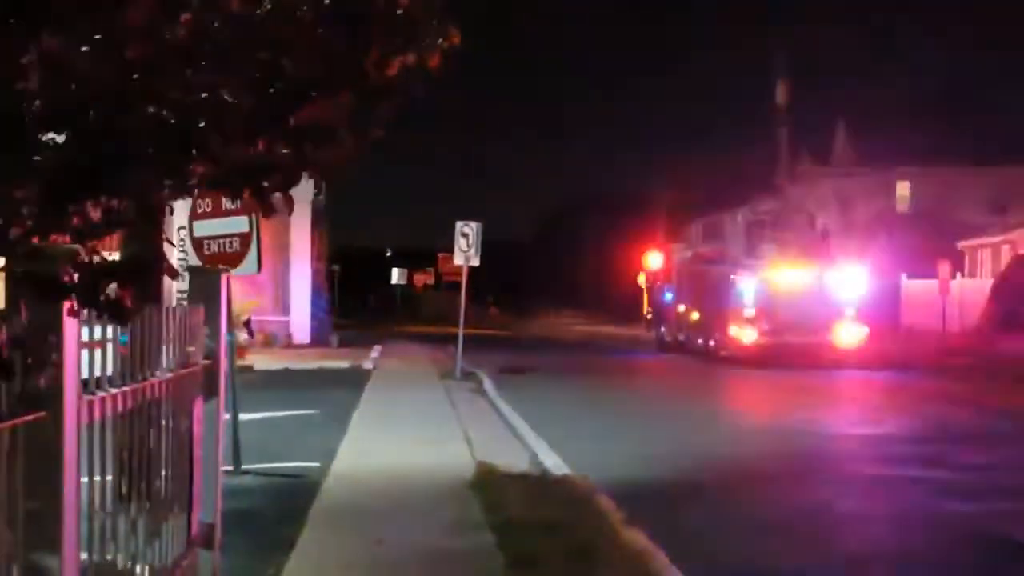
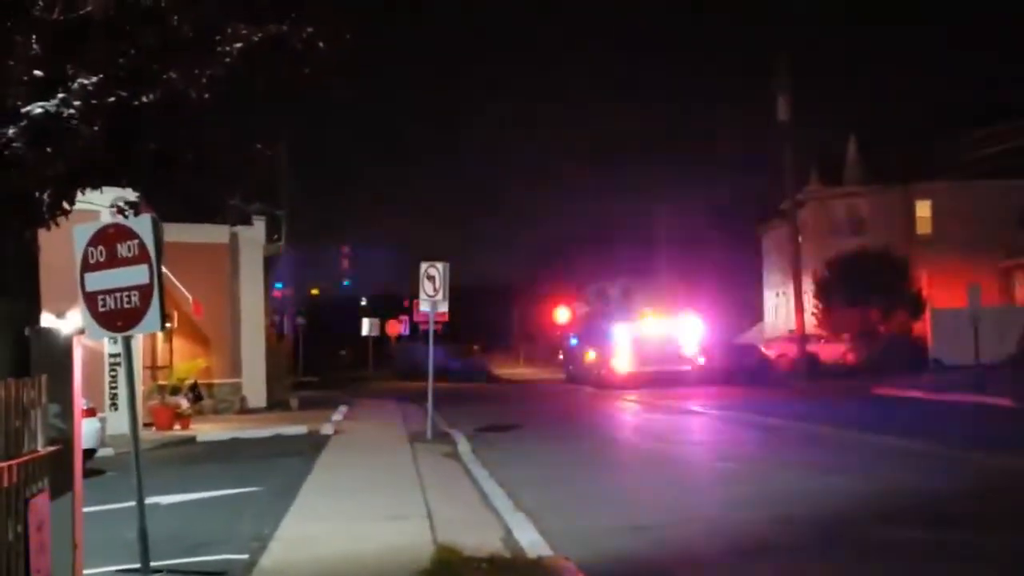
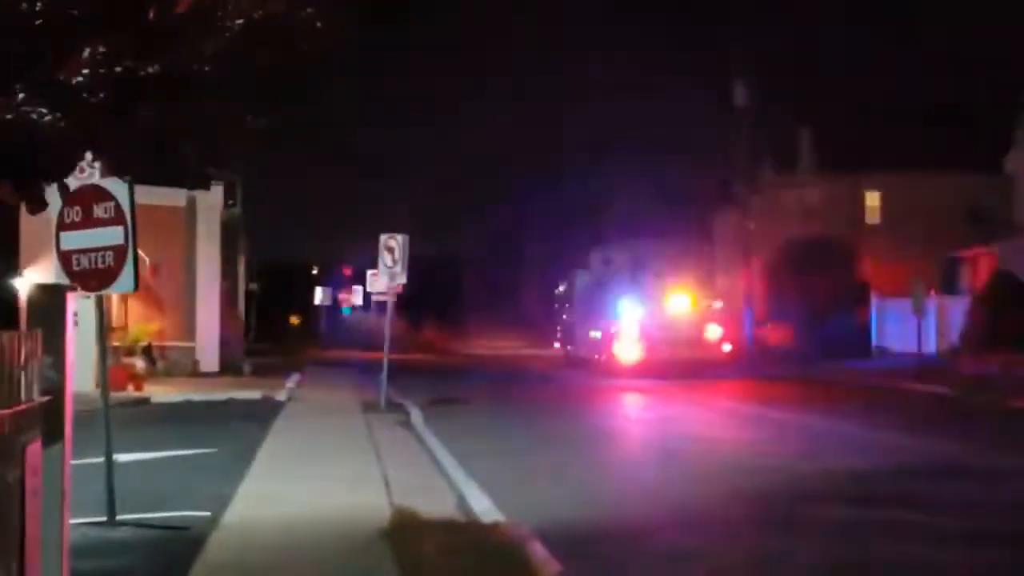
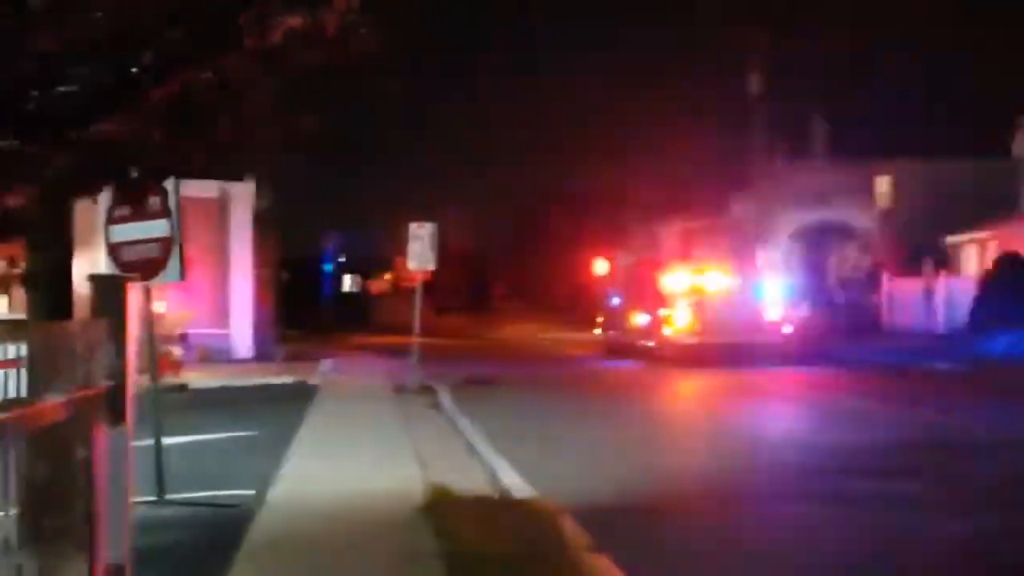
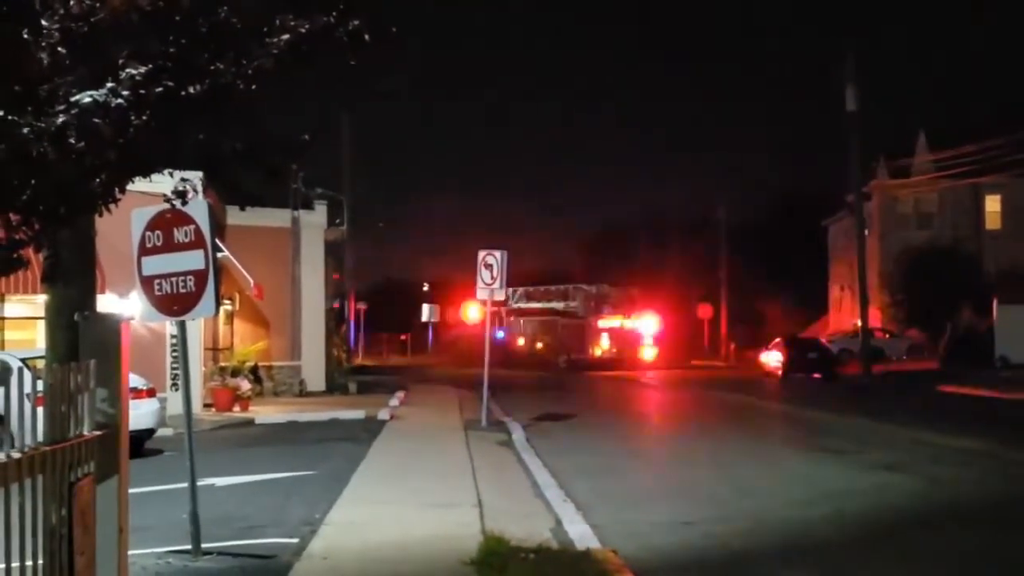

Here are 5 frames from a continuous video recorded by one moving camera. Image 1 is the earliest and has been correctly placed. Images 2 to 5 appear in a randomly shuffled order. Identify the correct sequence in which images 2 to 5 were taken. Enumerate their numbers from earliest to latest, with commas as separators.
4, 3, 2, 5
